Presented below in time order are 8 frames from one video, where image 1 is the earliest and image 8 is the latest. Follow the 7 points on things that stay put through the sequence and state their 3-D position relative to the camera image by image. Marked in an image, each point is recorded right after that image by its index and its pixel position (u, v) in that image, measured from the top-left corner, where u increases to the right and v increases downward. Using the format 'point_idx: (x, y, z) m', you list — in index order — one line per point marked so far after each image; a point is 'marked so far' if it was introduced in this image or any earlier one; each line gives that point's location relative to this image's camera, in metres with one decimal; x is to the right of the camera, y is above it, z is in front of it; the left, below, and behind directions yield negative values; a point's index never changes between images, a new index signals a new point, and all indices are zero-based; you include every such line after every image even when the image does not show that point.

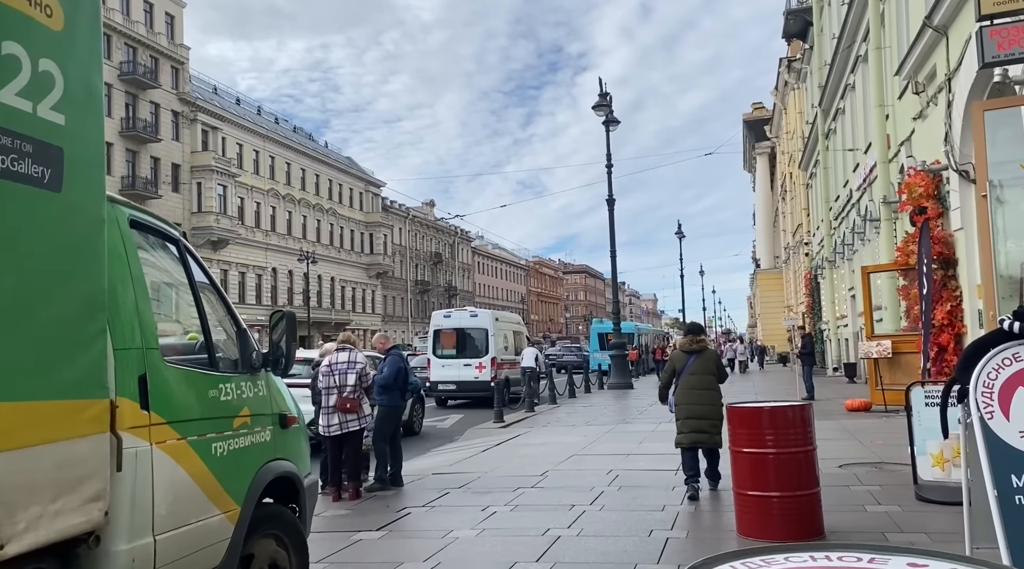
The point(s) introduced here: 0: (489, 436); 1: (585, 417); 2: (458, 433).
0: (-0.4, -2.6, +14.0) m
1: (+1.5, -2.7, +16.9) m
2: (-1.1, -3.0, +17.0) m
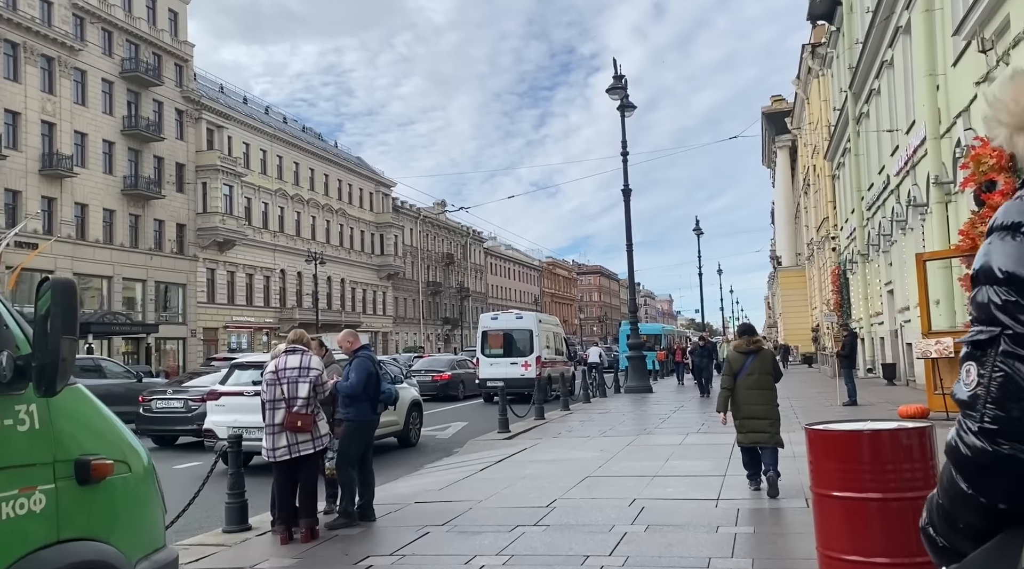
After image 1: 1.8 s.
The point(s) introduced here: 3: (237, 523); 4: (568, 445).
0: (-0.3, -2.5, +12.3) m
1: (+1.7, -2.6, +15.2) m
2: (-1.0, -2.9, +15.3) m
3: (-2.2, -1.9, +6.7) m
4: (+0.8, -2.4, +12.2) m
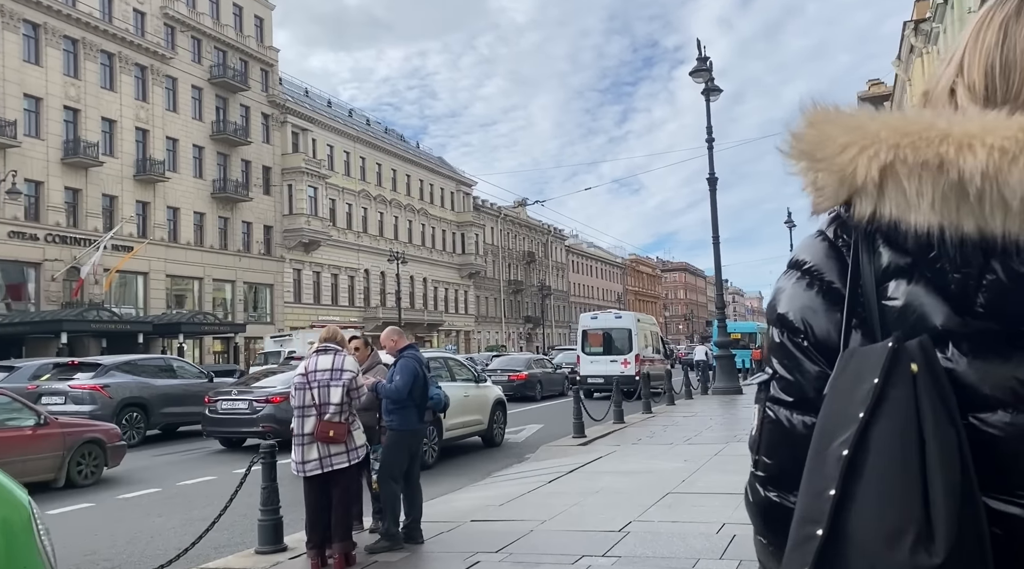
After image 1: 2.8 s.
0: (+0.7, -2.4, +11.4) m
1: (+3.0, -2.5, +14.1) m
2: (+0.3, -2.9, +14.4) m
3: (-1.7, -1.9, +6.0) m
4: (+1.8, -2.3, +11.2) m
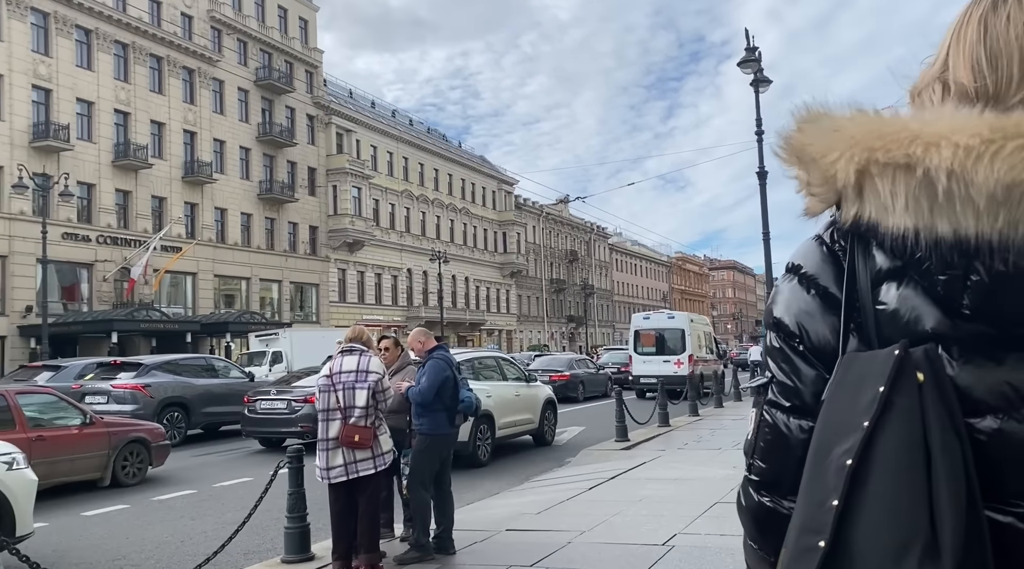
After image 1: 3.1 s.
0: (+1.2, -2.4, +11.0) m
1: (+3.6, -2.4, +13.6) m
2: (+1.0, -2.8, +14.1) m
3: (-1.5, -1.9, +5.8) m
4: (+2.3, -2.3, +10.8) m
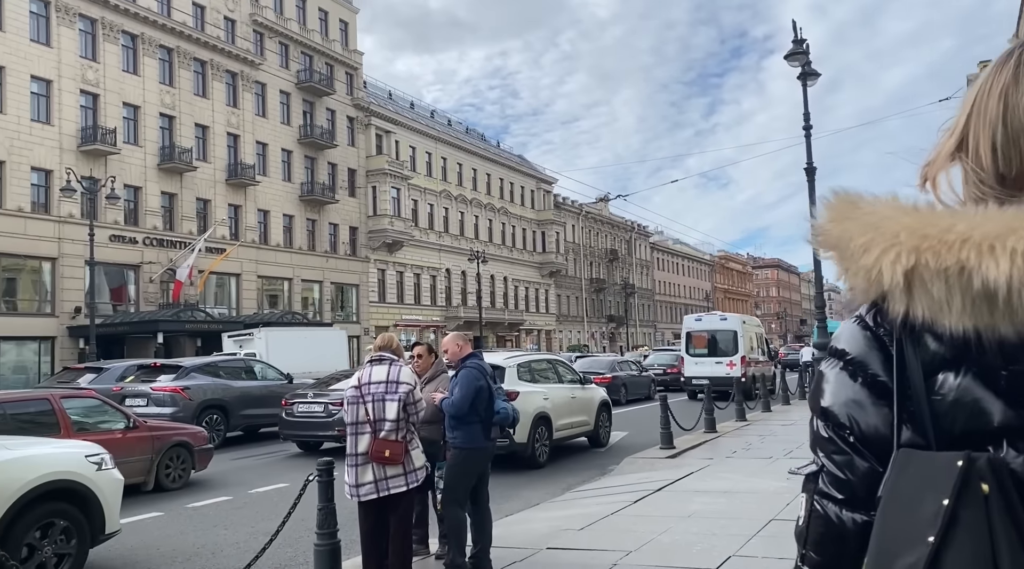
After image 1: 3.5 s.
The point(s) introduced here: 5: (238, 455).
0: (+1.8, -2.4, +10.7) m
1: (+4.3, -2.5, +13.2) m
2: (+1.7, -2.9, +13.8) m
3: (-1.2, -1.9, +5.6) m
4: (+2.9, -2.3, +10.5) m
5: (-4.7, -3.0, +14.6) m
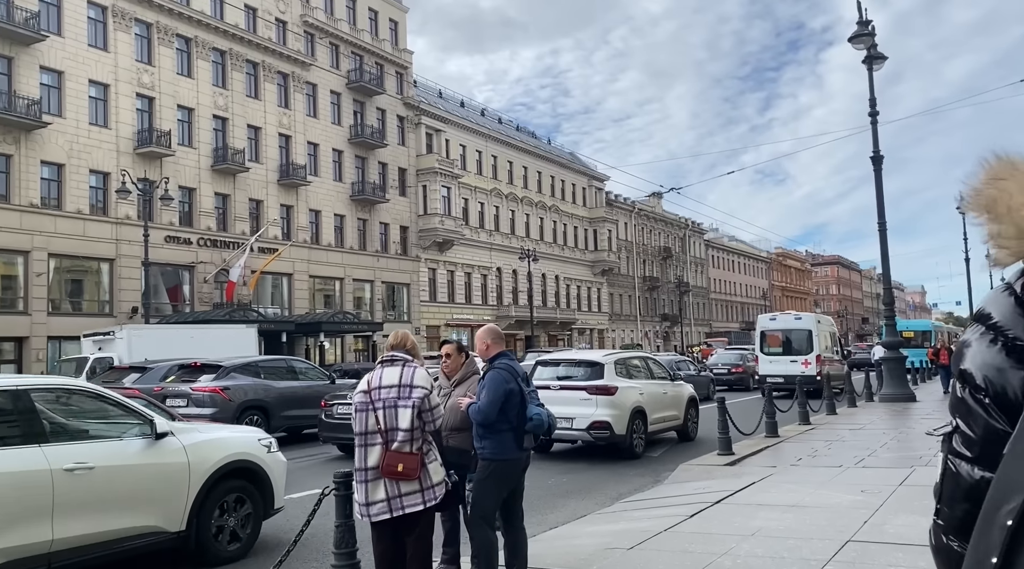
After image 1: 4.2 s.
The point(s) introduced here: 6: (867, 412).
0: (+2.3, -2.3, +10.0) m
1: (+5.0, -2.4, +12.3) m
2: (+2.5, -2.8, +13.0) m
3: (-0.9, -1.9, +5.0) m
4: (+3.4, -2.2, +9.6) m
5: (-3.9, -2.9, +14.2) m
6: (+8.1, -2.9, +19.2) m
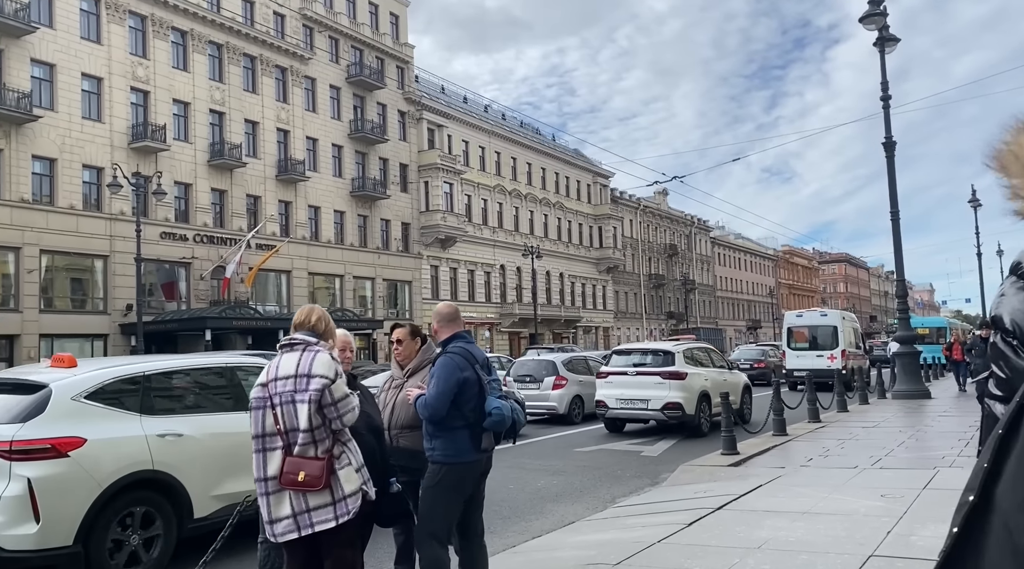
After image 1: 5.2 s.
0: (+2.1, -2.2, +9.0) m
1: (+4.8, -2.2, +11.3) m
2: (+2.3, -2.6, +12.1) m
3: (-1.2, -1.7, +4.1) m
4: (+3.2, -2.0, +8.7) m
5: (-4.1, -2.8, +13.3) m
6: (+8.0, -2.7, +18.2) m
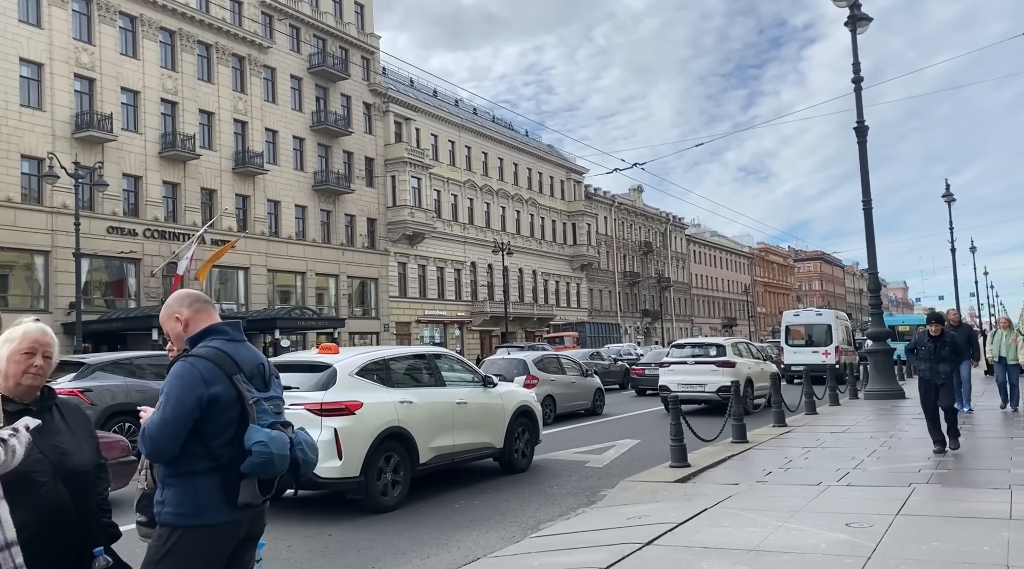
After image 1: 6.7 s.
0: (+1.2, -2.0, +7.5) m
1: (+3.8, -2.1, +9.9) m
2: (+1.3, -2.5, +10.6) m
3: (-2.0, -1.6, +2.6) m
4: (+2.3, -1.9, +7.2) m
5: (-5.1, -2.6, +11.7) m
6: (+6.8, -2.6, +16.9) m
